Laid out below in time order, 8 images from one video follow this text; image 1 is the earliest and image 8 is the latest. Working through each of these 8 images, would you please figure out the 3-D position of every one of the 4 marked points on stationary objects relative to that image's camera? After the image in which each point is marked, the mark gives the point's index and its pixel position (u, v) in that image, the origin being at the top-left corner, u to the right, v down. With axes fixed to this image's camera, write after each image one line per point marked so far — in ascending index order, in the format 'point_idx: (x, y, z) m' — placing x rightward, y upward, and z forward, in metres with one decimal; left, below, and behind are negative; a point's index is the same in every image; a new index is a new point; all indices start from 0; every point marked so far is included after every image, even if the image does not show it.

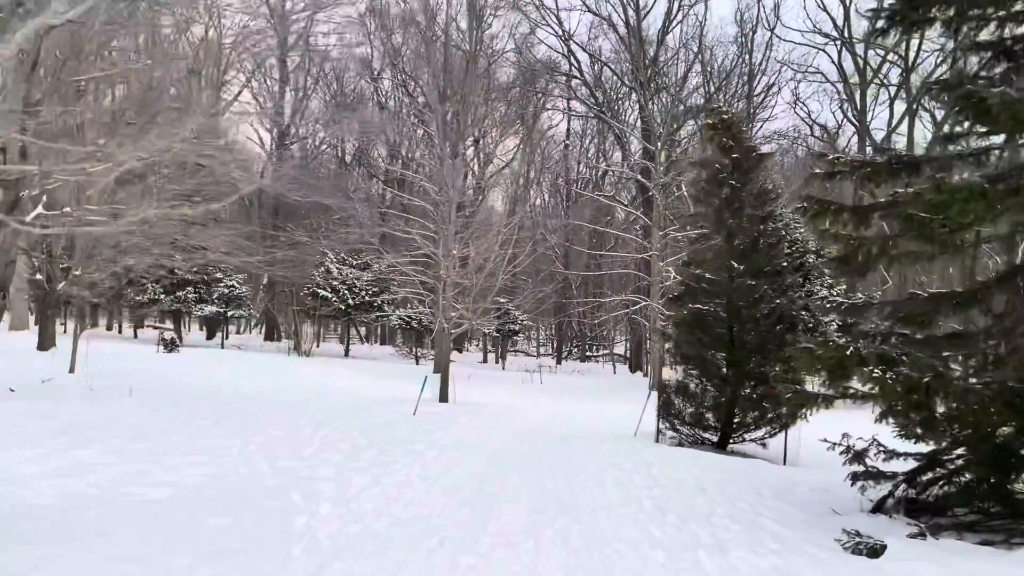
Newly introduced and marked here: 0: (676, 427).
0: (+1.7, -1.4, +8.6) m
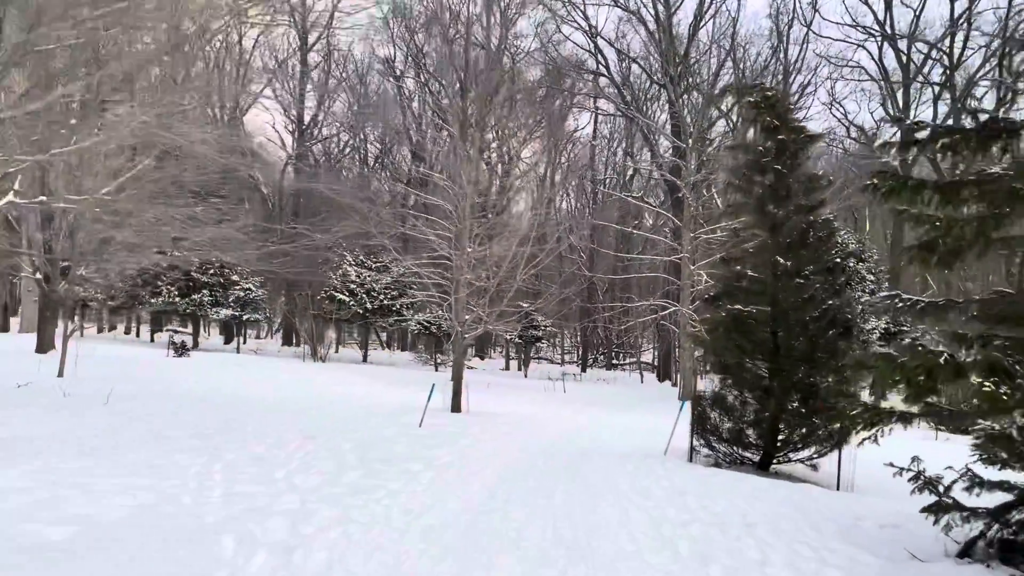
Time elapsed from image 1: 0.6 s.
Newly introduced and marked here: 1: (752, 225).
0: (+1.8, -1.4, +7.6) m
1: (+2.1, +0.5, +7.4) m
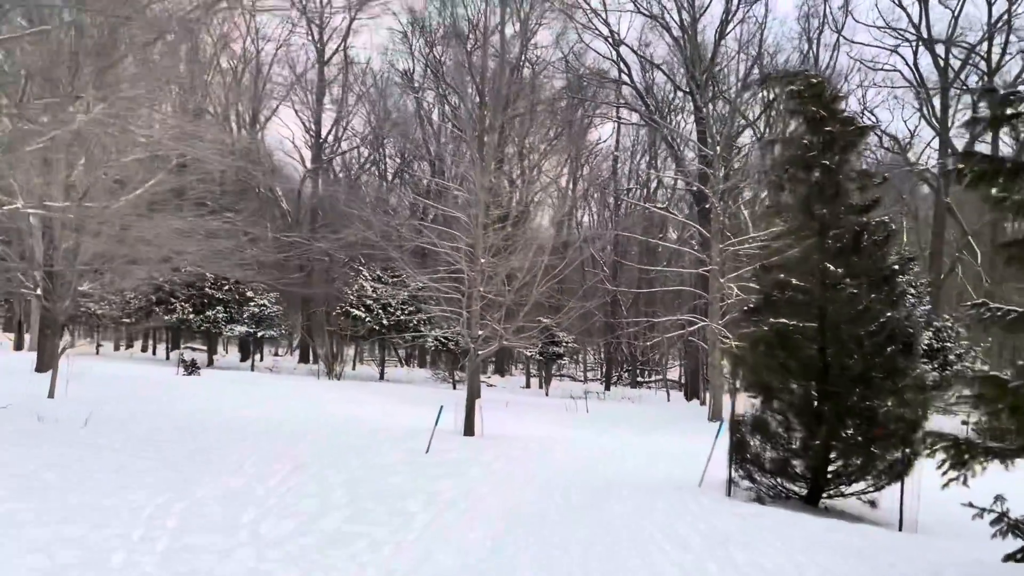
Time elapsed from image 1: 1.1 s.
0: (+1.9, -1.5, +6.8) m
1: (+2.2, +0.5, +6.5) m
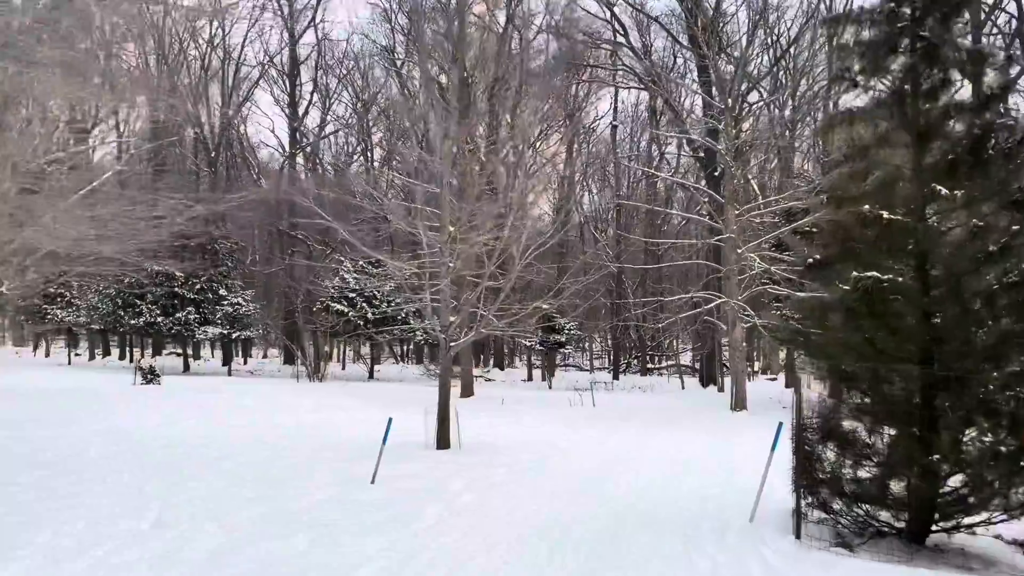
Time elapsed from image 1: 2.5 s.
0: (+1.8, -1.2, +4.7) m
1: (+2.0, +0.8, +4.5) m
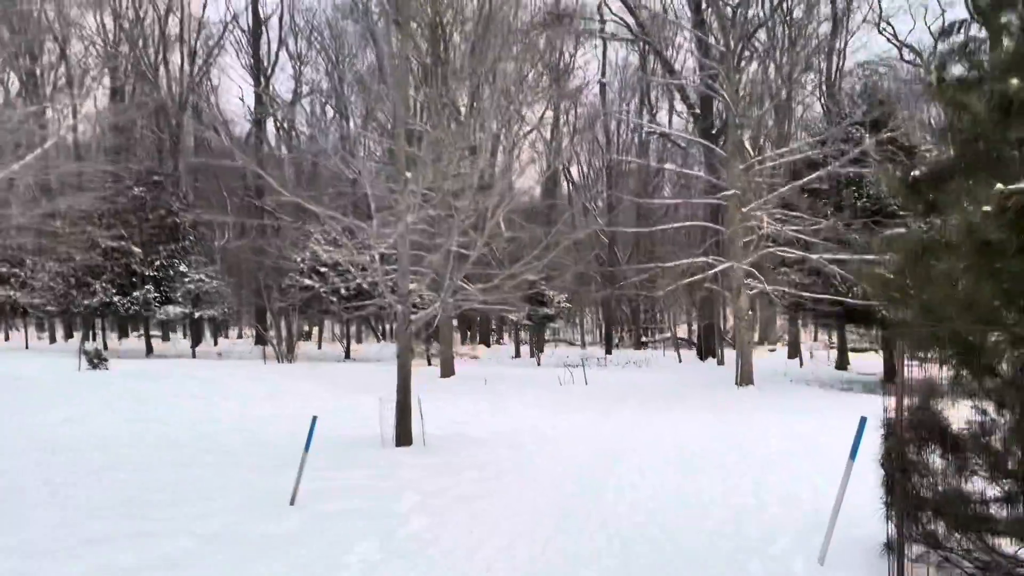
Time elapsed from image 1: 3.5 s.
0: (+1.6, -0.9, +3.3) m
1: (+1.8, +1.0, +3.0) m
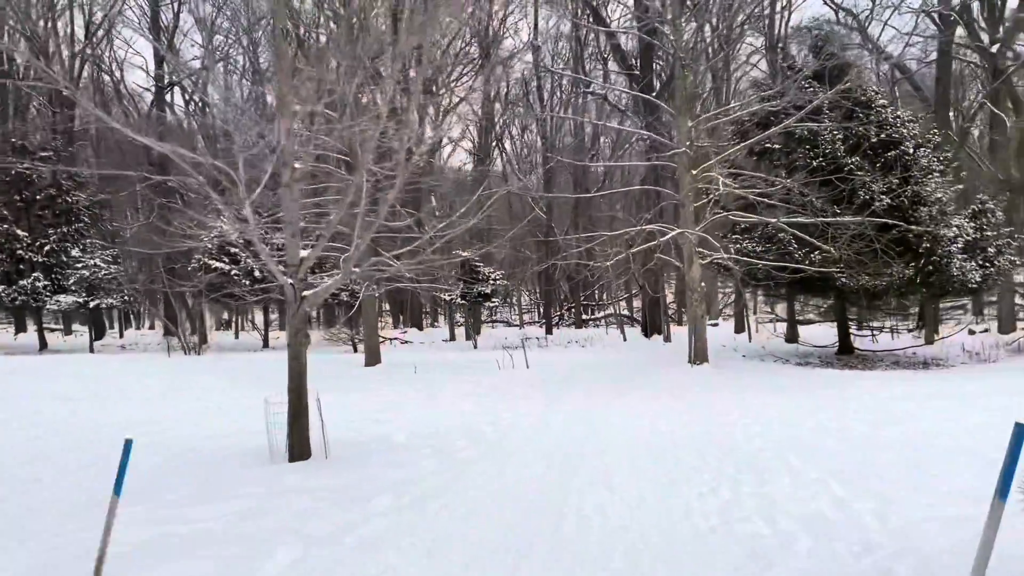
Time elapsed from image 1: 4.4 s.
0: (+1.4, -0.7, +2.0) m
1: (+1.5, +1.2, +1.7) m
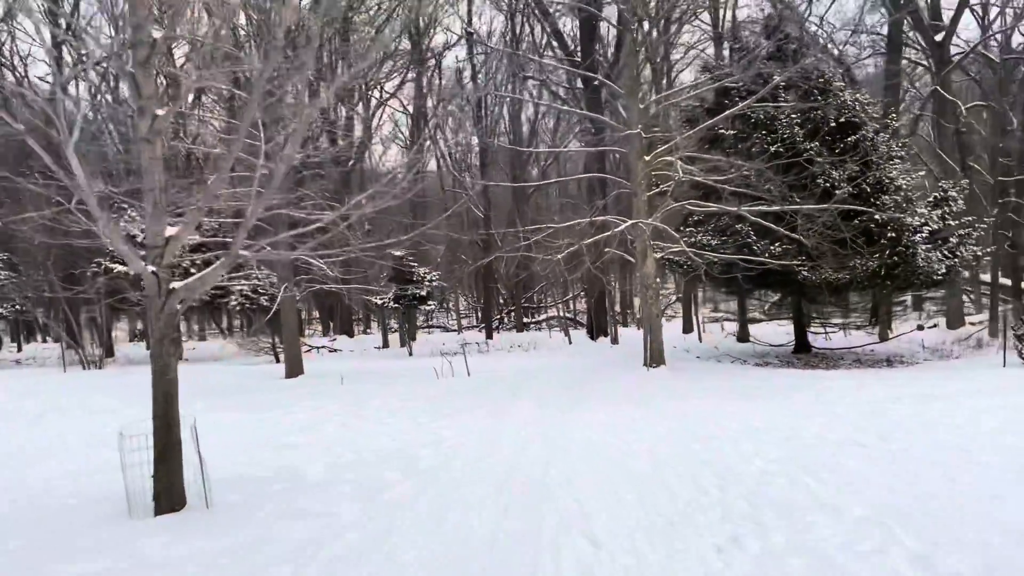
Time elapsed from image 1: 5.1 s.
0: (+1.4, -0.6, +0.9) m
1: (+1.5, +1.3, +0.6) m
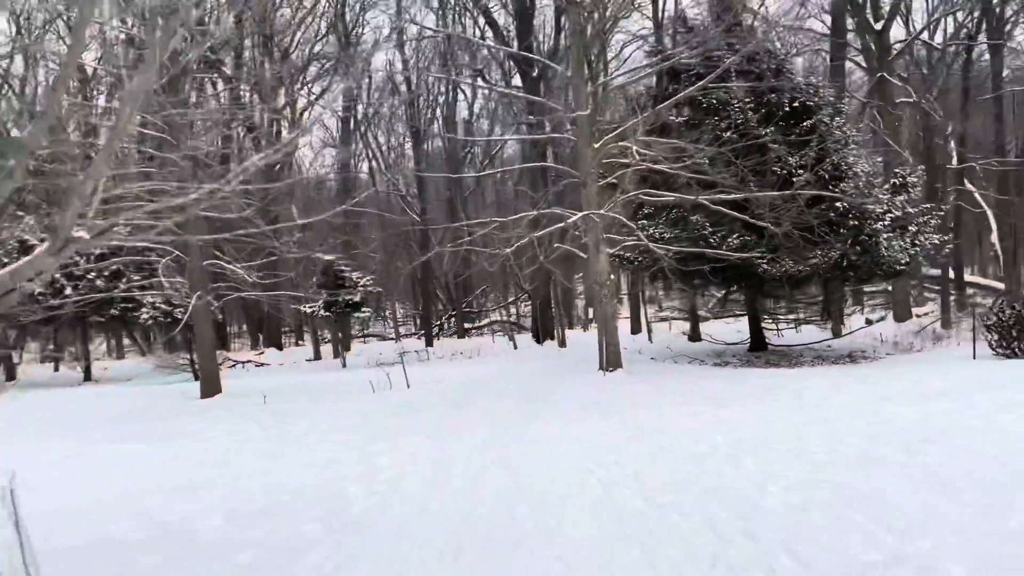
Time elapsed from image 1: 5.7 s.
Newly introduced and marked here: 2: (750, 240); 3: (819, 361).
0: (+1.5, -0.5, 0.0) m
1: (+1.6, +1.4, -0.3) m
2: (+3.3, +0.7, +11.6) m
3: (+4.6, -1.1, +12.5) m
